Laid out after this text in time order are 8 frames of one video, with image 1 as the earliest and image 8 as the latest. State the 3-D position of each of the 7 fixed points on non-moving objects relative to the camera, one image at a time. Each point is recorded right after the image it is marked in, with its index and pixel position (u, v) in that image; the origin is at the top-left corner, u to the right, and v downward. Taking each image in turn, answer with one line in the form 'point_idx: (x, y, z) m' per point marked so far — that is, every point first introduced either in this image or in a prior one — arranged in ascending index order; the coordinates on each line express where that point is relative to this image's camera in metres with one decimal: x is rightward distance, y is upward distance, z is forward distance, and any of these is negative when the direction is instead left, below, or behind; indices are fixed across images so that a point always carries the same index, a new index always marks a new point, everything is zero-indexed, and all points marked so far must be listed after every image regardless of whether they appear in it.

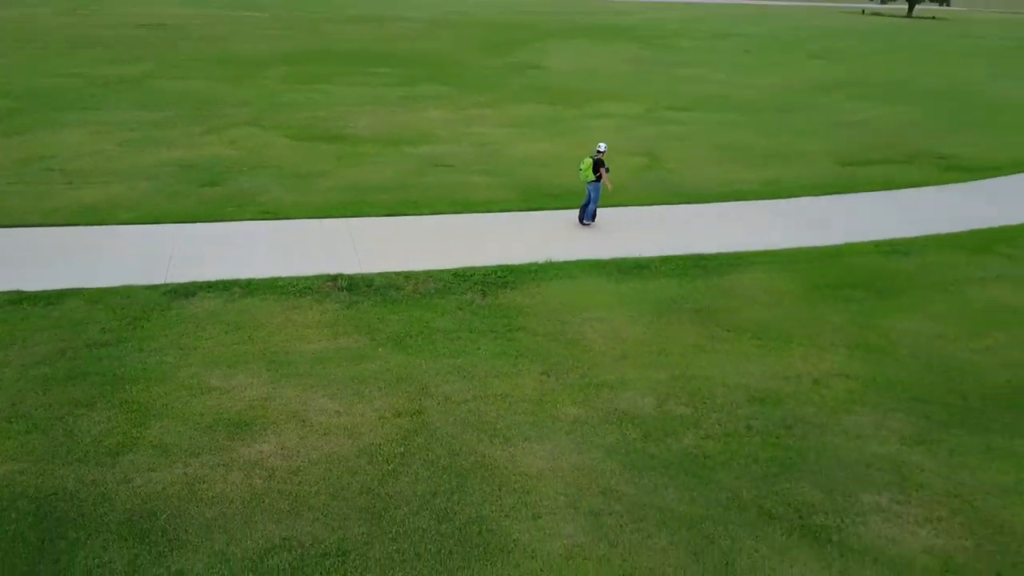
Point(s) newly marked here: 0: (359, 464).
0: (-1.0, -1.1, +5.2) m
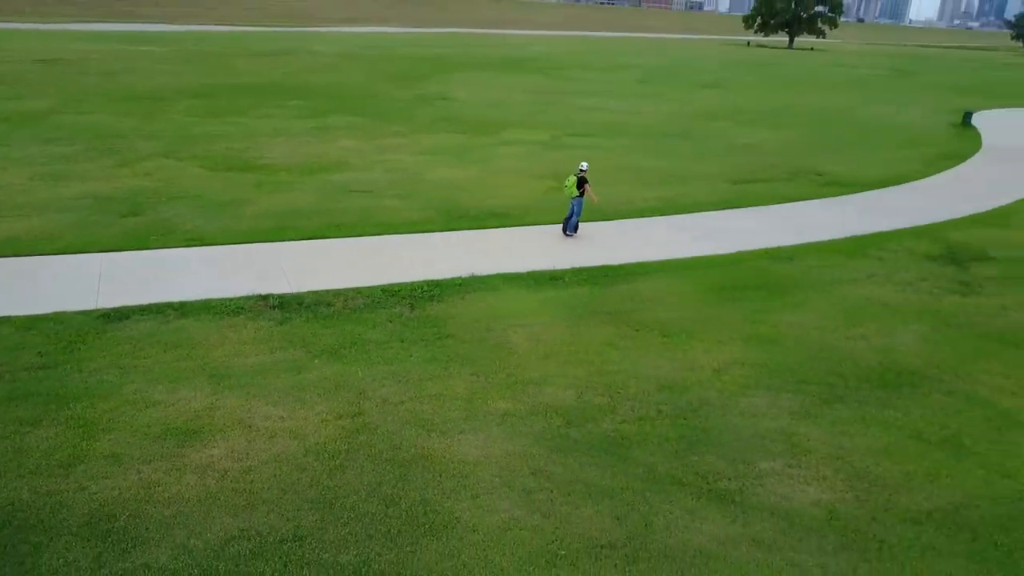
0: (-1.4, -1.2, +5.5) m
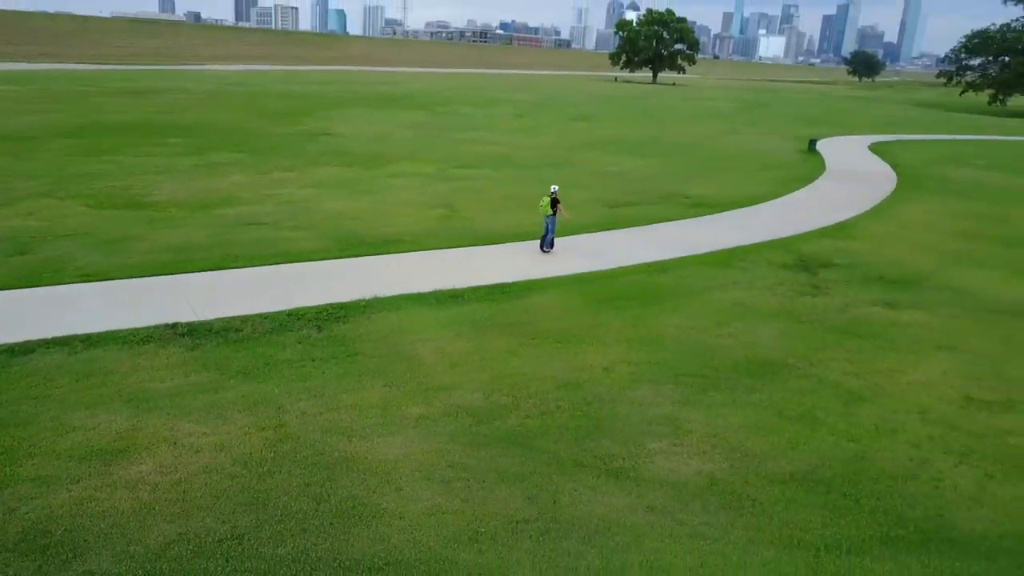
0: (-2.0, -1.3, +5.8) m
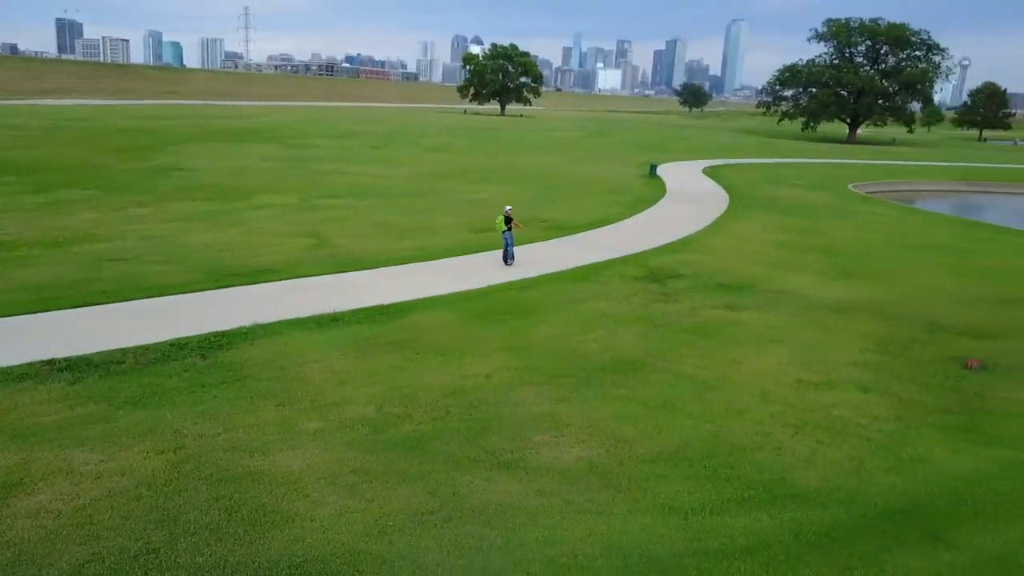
0: (-2.7, -1.5, +5.9) m
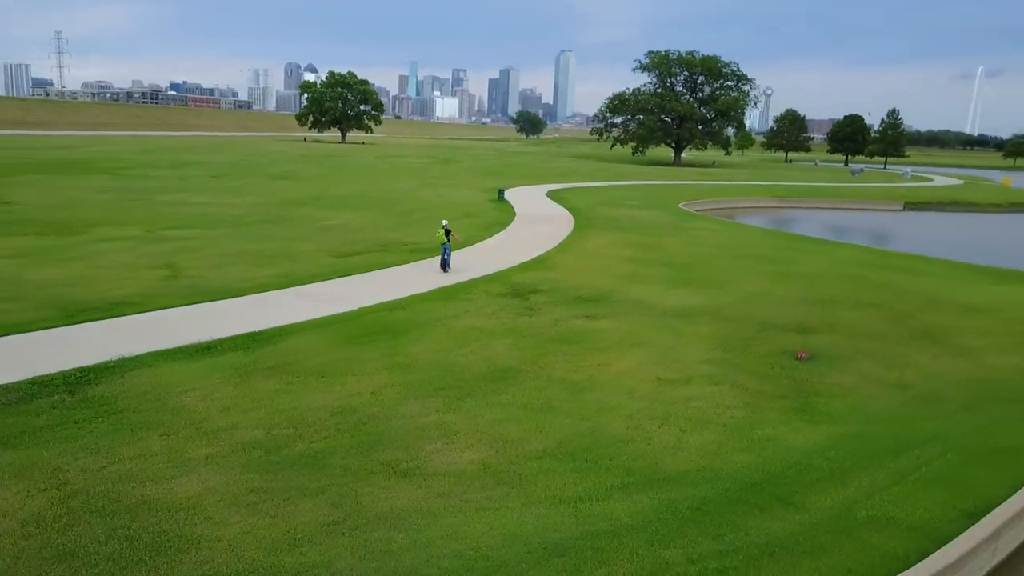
0: (-3.4, -1.7, +5.6) m
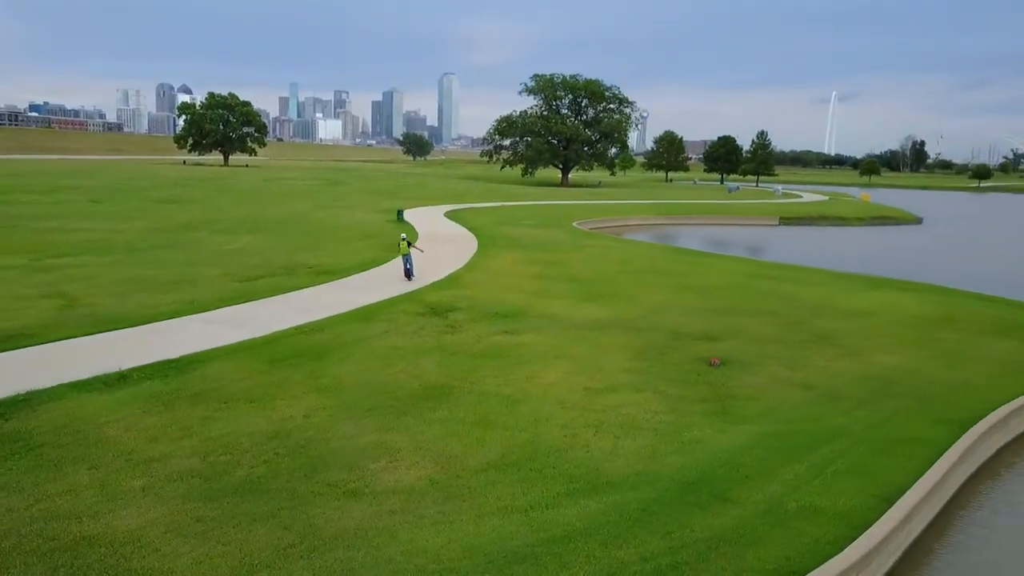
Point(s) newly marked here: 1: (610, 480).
0: (-3.6, -1.9, +5.3) m
1: (+0.9, -1.8, +7.5) m
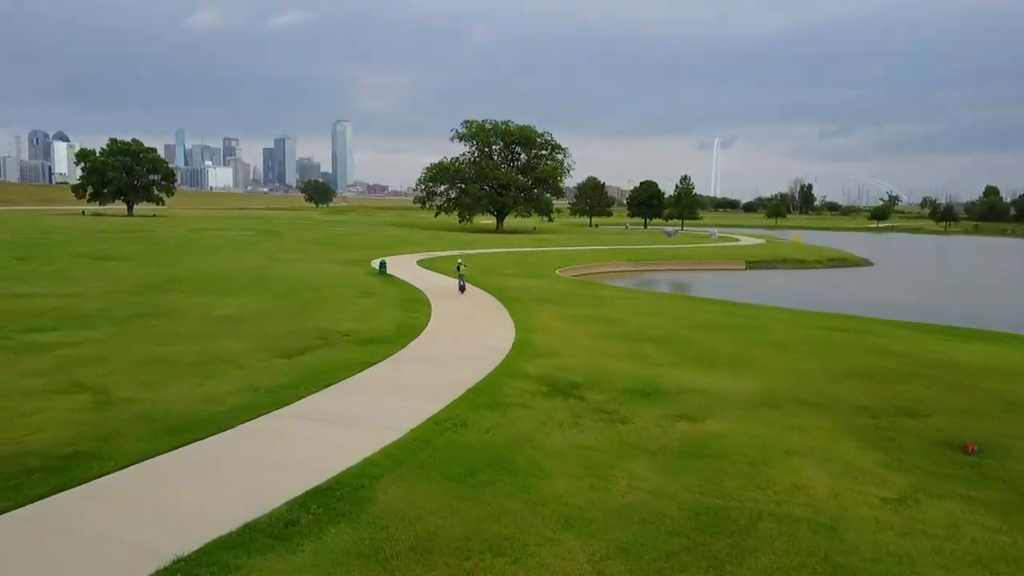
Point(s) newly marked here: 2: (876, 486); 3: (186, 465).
0: (-0.3, -2.5, +2.5) m
1: (+3.9, -2.4, +5.3) m
2: (+3.7, -2.0, +8.2) m
3: (-3.1, -1.7, +7.9) m
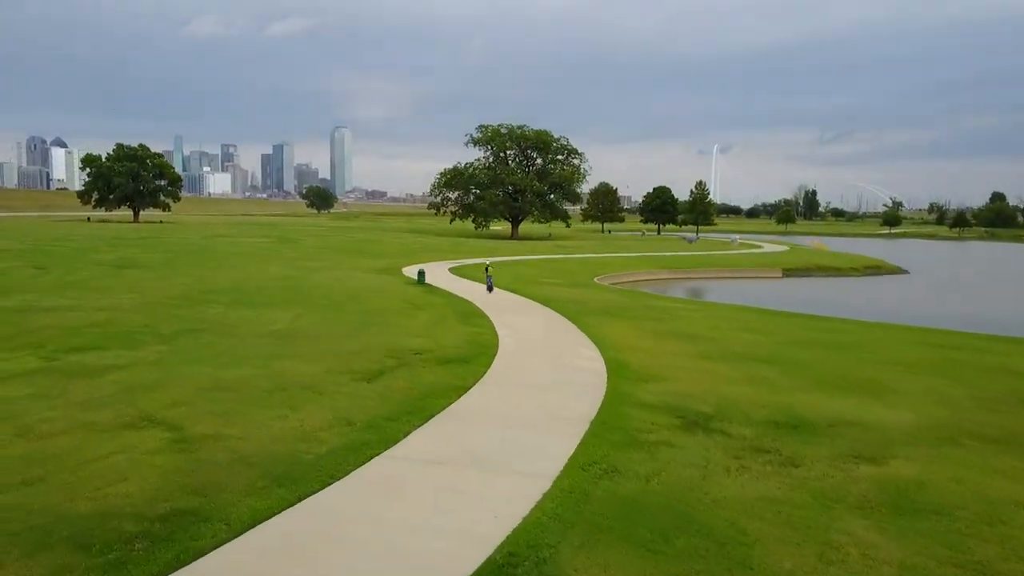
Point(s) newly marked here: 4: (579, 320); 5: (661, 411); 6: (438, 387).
0: (+1.4, -2.7, +1.0) m
1: (+5.6, -2.6, +3.8) m
2: (+5.4, -2.2, +6.7) m
3: (-1.5, -1.9, +6.4) m
4: (+1.7, -0.8, +20.0) m
5: (+2.0, -1.6, +11.0) m
6: (-1.1, -1.5, +12.1) m
